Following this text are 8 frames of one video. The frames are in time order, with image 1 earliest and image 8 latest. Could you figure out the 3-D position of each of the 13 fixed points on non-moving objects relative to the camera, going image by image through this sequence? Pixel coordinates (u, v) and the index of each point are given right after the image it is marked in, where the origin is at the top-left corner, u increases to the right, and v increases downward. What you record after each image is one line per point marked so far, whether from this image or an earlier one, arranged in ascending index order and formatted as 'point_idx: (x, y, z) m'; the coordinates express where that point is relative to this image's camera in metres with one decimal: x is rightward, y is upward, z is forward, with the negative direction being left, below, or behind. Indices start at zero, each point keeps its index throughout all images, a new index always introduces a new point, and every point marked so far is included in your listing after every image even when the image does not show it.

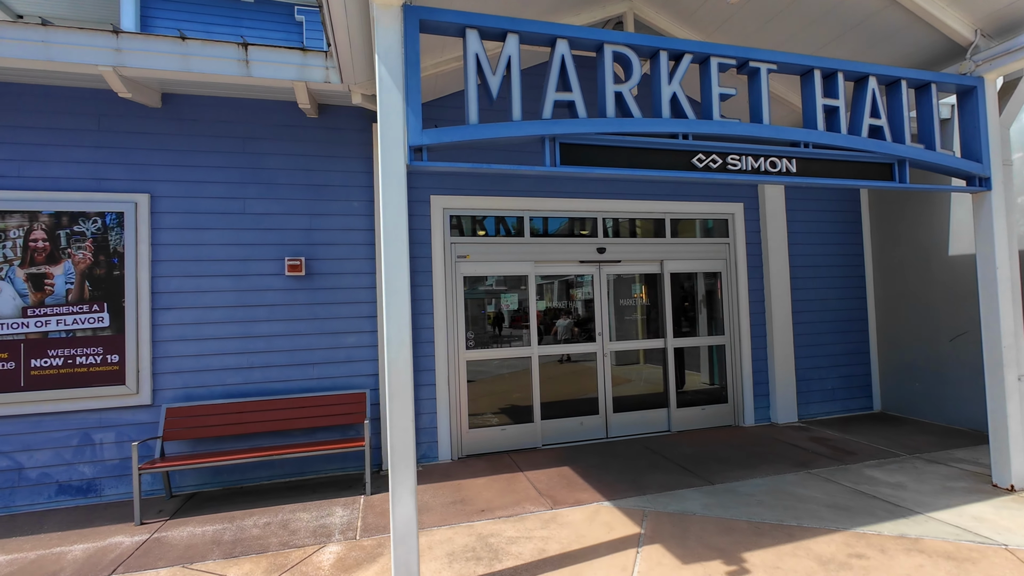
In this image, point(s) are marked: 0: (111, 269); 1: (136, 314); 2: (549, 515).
0: (-3.8, +0.2, +4.5) m
1: (-3.6, -0.3, +4.6) m
2: (+0.3, -1.8, +3.9) m
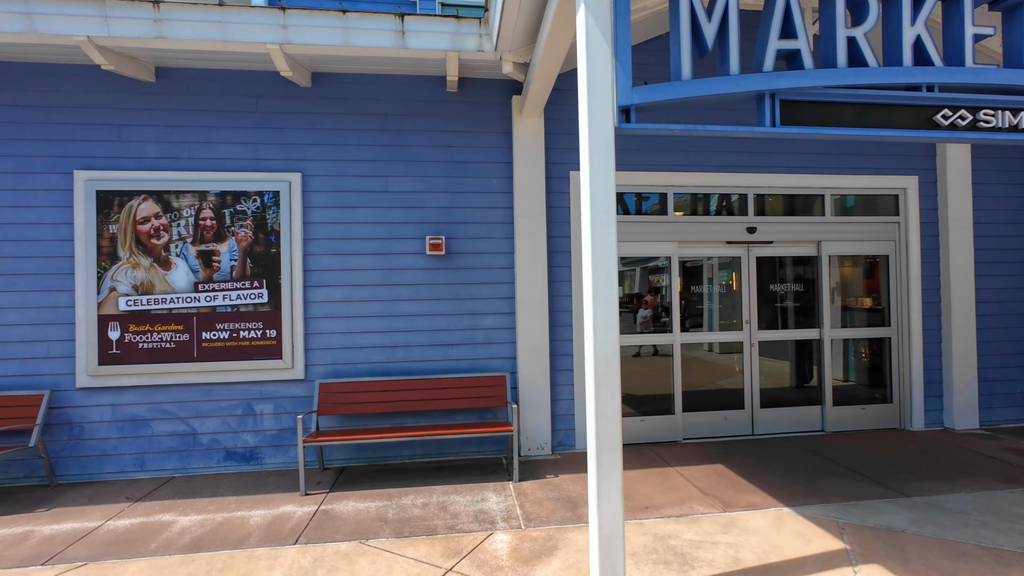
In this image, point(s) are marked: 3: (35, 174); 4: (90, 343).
0: (-2.3, +0.4, +4.7) m
1: (-2.1, 0.0, +4.7) m
2: (+1.6, -1.7, +3.5) m
3: (-4.4, +1.1, +4.5) m
4: (-3.9, -0.5, +4.5) m
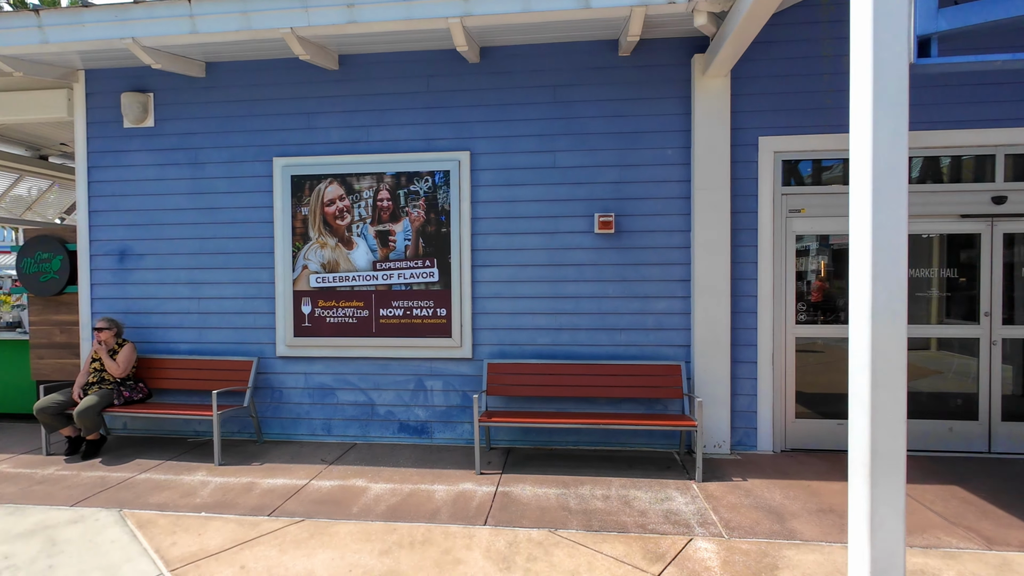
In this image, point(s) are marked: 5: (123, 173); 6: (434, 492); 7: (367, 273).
0: (-0.7, +0.6, +4.7) m
1: (-0.5, +0.2, +4.7) m
2: (+2.8, -1.6, +2.8) m
3: (-2.7, +1.3, +5.0) m
4: (-2.3, -0.3, +4.9) m
5: (-4.1, +1.2, +5.1) m
6: (-0.6, -1.6, +3.8) m
7: (-1.4, +0.1, +4.8) m
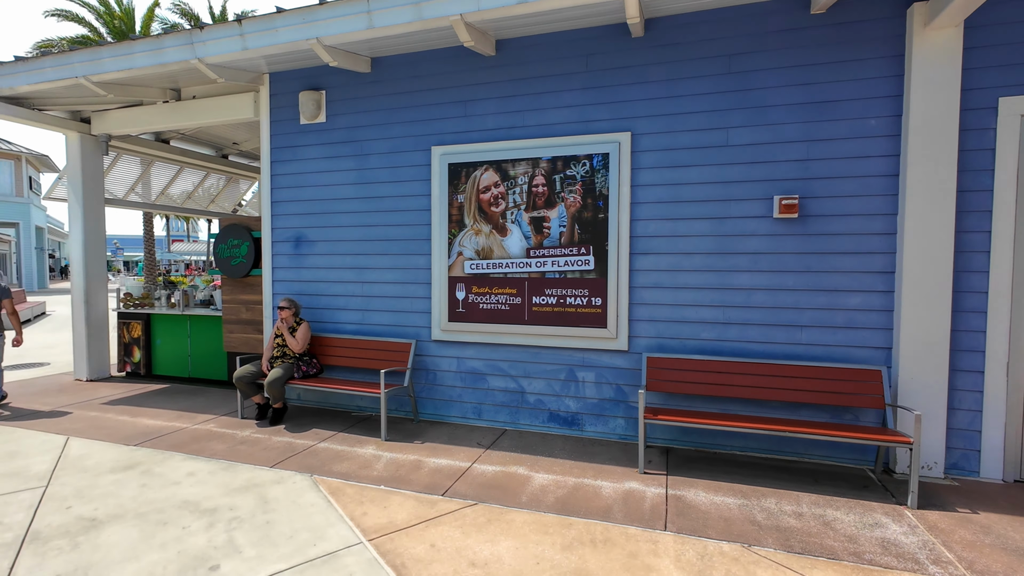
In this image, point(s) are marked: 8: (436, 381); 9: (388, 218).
0: (+0.8, +0.7, +4.5) m
1: (+1.0, +0.3, +4.5) m
2: (+3.8, -1.6, +2.0) m
3: (-1.2, +1.4, +5.1) m
4: (-0.7, -0.1, +5.0) m
5: (-2.4, +1.4, +5.6) m
6: (+0.7, -1.5, +3.6) m
7: (+0.1, +0.3, +4.7) m
8: (-0.8, -1.0, +5.1) m
9: (-1.3, +0.8, +5.2) m
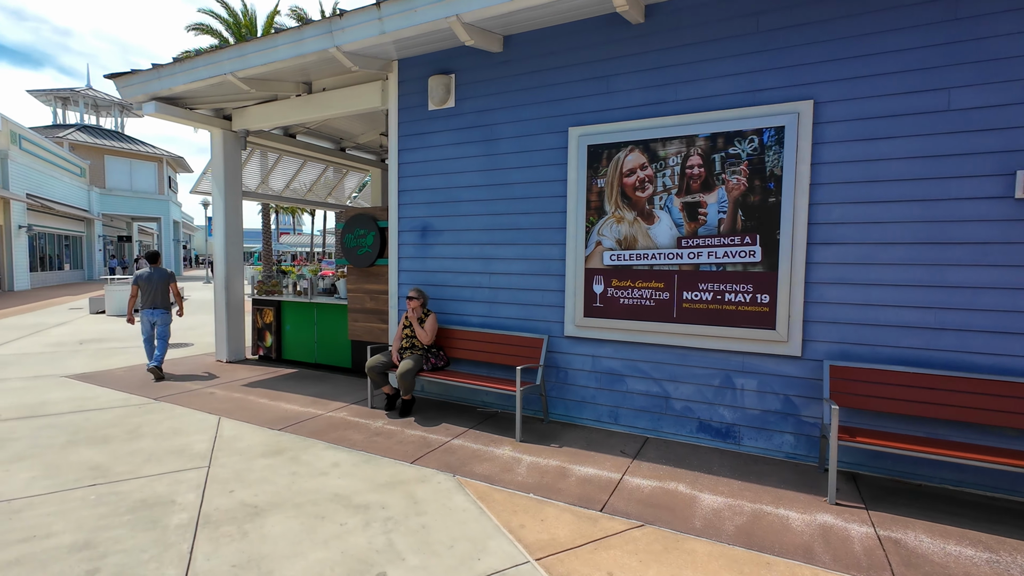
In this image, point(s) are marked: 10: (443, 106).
0: (+2.1, +0.7, +3.9) m
1: (+2.2, +0.3, +3.8) m
2: (+4.6, -1.6, +1.0) m
3: (+0.3, +1.5, +4.8) m
4: (+0.6, -0.1, +4.7) m
5: (-1.0, +1.5, +5.5) m
6: (+1.7, -1.5, +3.1) m
7: (+1.4, +0.3, +4.2) m
8: (+0.6, -0.9, +4.8) m
9: (+0.1, +0.8, +5.0) m
10: (-0.8, +2.0, +5.3) m
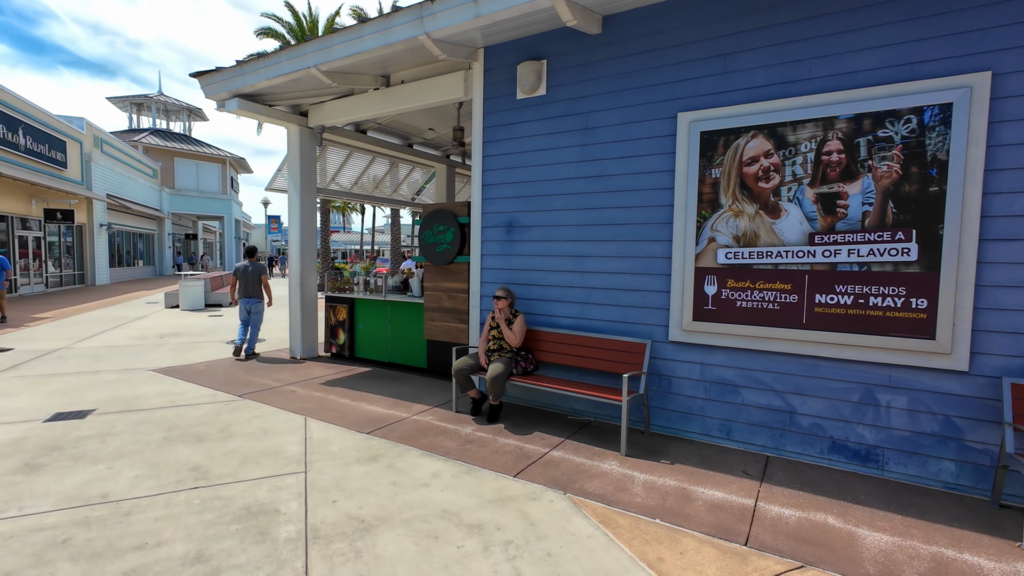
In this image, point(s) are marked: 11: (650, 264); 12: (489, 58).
0: (+2.9, +0.7, +3.4) m
1: (+3.1, +0.3, +3.3) m
2: (+5.2, -1.7, +0.2) m
3: (+1.2, +1.5, +4.4) m
4: (+1.5, -0.1, +4.2) m
5: (0.0, +1.5, +5.2) m
6: (+2.5, -1.5, +2.6) m
7: (+2.2, +0.3, +3.8) m
8: (+1.5, -0.9, +4.4) m
9: (+1.0, +0.8, +4.6) m
10: (+0.2, +2.0, +4.9) m
11: (+1.3, +0.2, +4.5) m
12: (-0.3, +2.5, +5.3) m
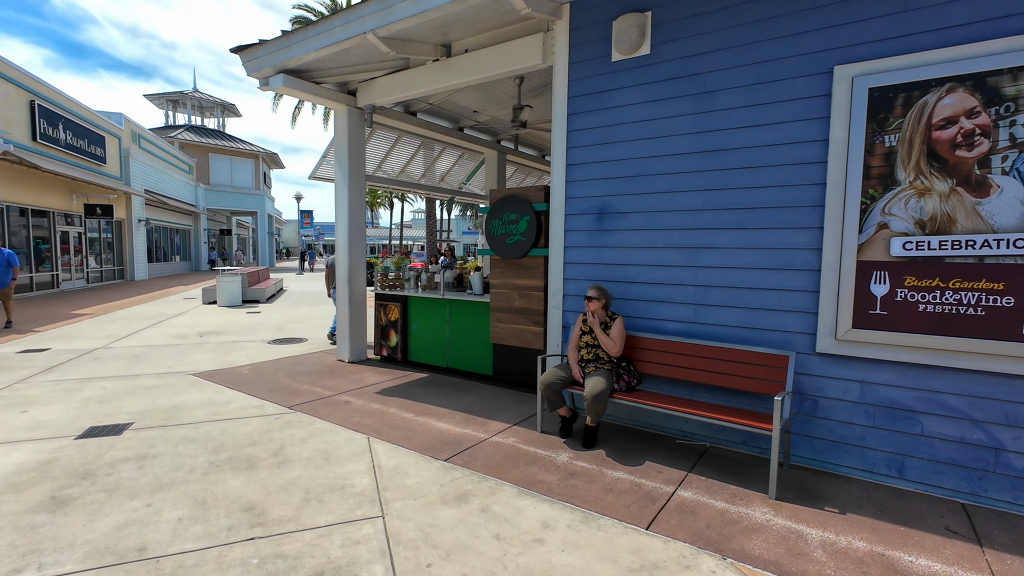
0: (+3.6, +0.7, +2.4) m
1: (+3.8, +0.3, +2.4) m
2: (+5.8, -1.7, -0.8) m
3: (+2.0, +1.5, +3.6) m
4: (+2.3, -0.1, +3.4) m
5: (+0.9, +1.5, +4.4) m
6: (+3.2, -1.5, +1.7) m
7: (+3.0, +0.3, +2.9) m
8: (+2.3, -0.9, +3.5) m
9: (+1.8, +0.9, +3.7) m
10: (+1.0, +2.0, +4.1) m
11: (+2.1, +0.2, +3.6) m
12: (+0.6, +2.5, +4.4) m
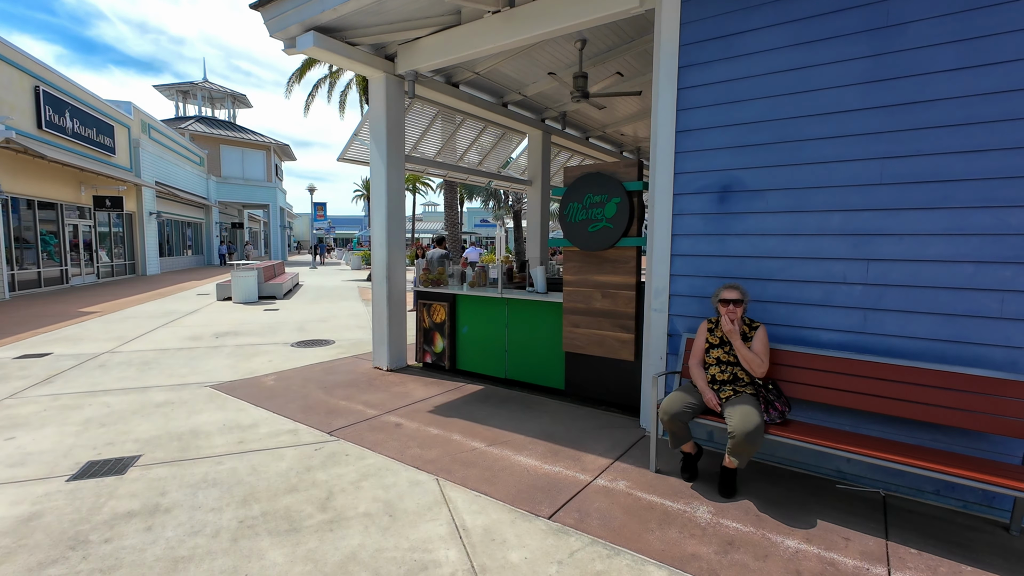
0: (+4.3, +0.7, +1.4) m
1: (+4.5, +0.3, +1.4) m
2: (+6.4, -1.8, -1.8) m
3: (+2.7, +1.5, +2.6) m
4: (+3.0, -0.1, +2.4) m
5: (+1.6, +1.6, +3.4) m
6: (+3.9, -1.5, +0.7) m
7: (+3.7, +0.3, +1.9) m
8: (+3.0, -0.9, +2.6) m
9: (+2.5, +0.9, +2.8) m
10: (+1.8, +2.0, +3.1) m
11: (+2.8, +0.2, +2.6) m
12: (+1.3, +2.5, +3.5) m
